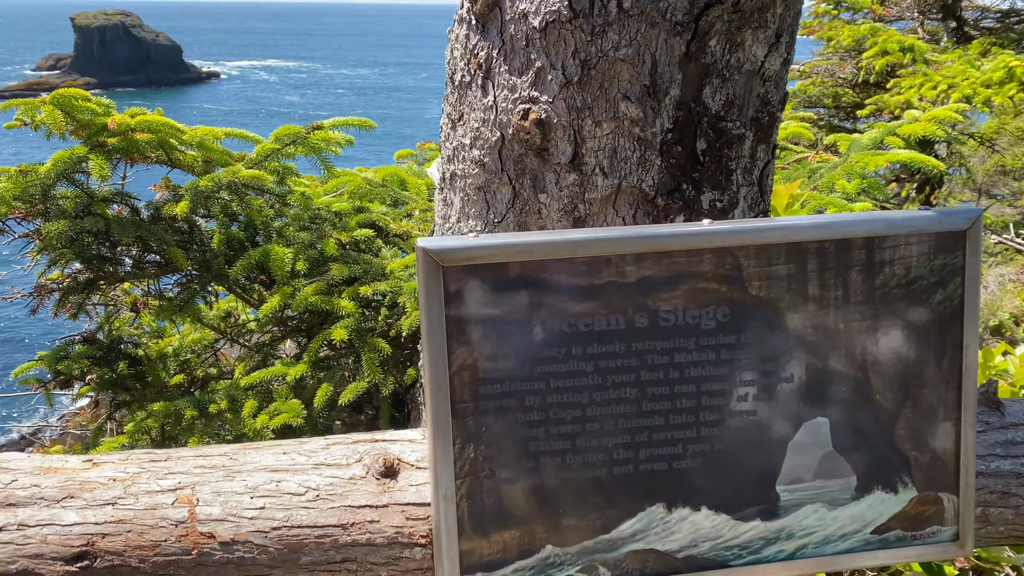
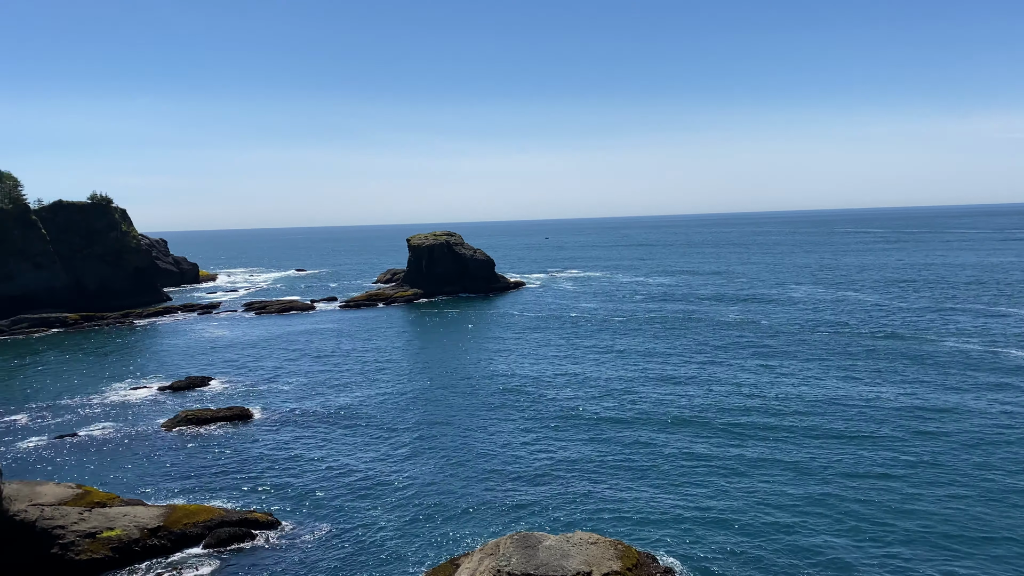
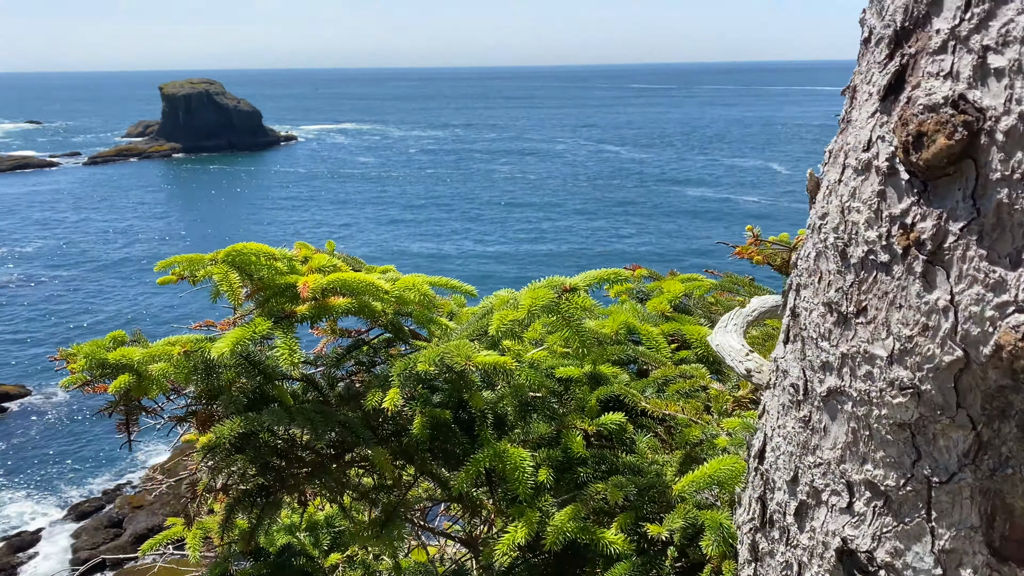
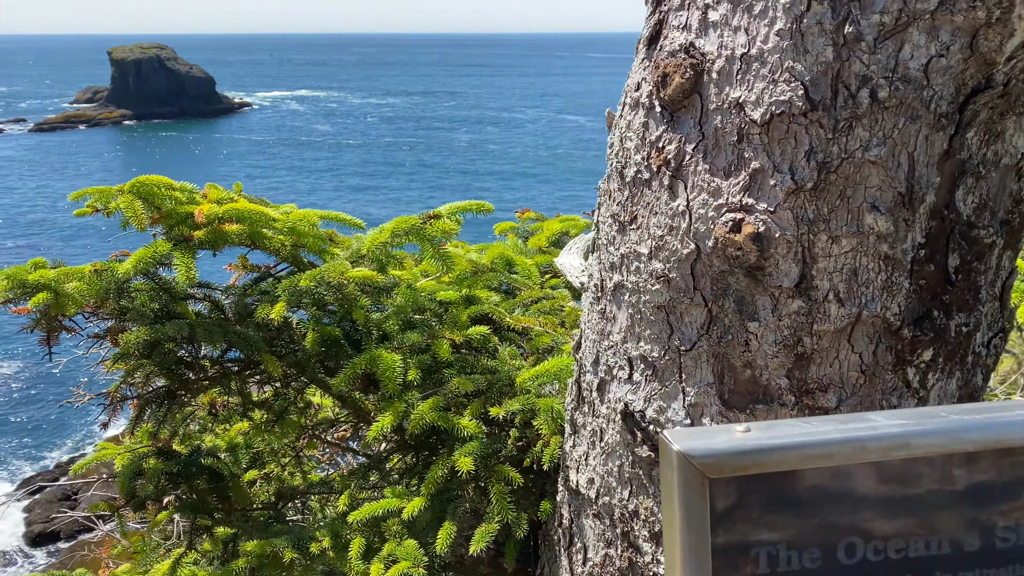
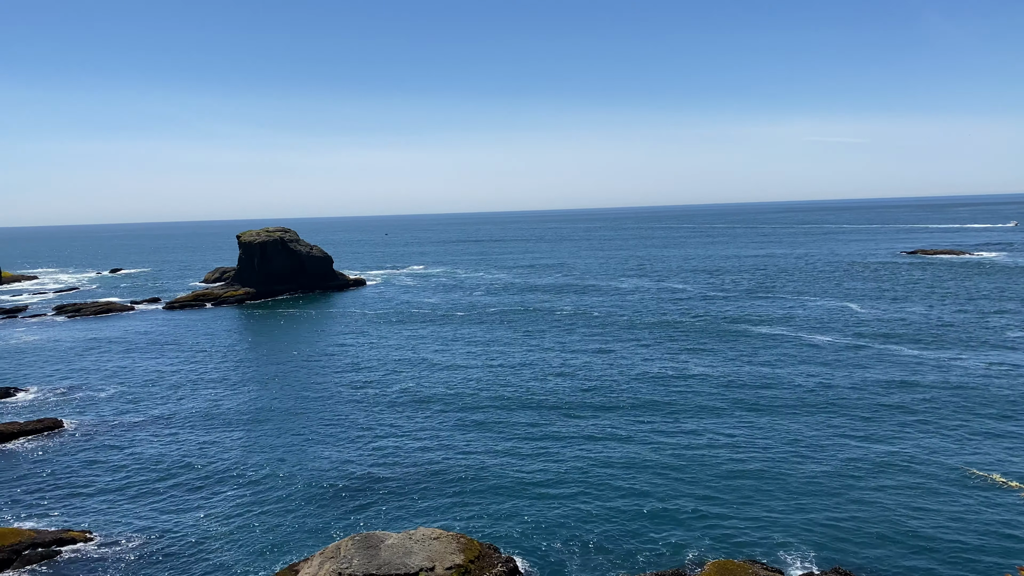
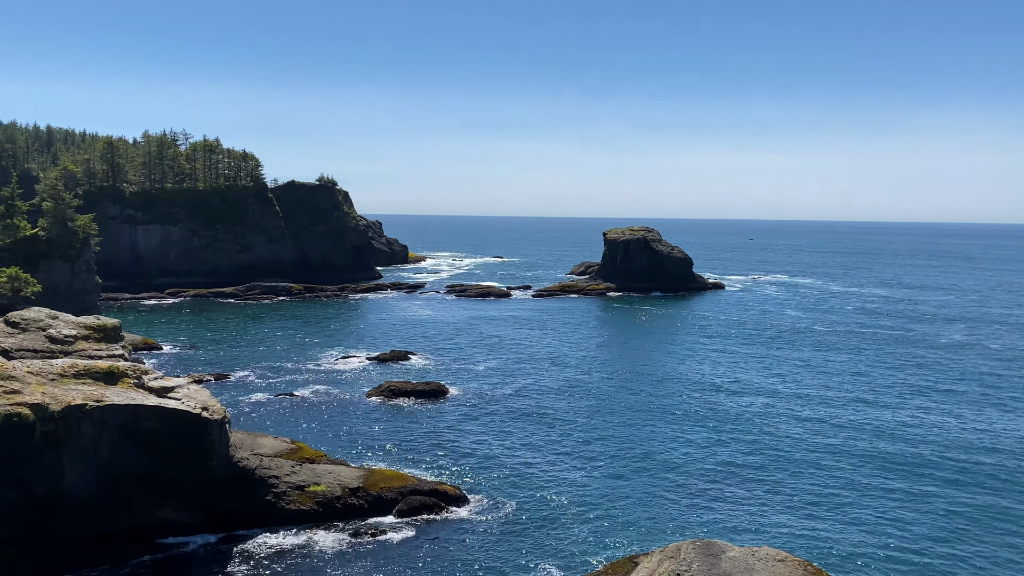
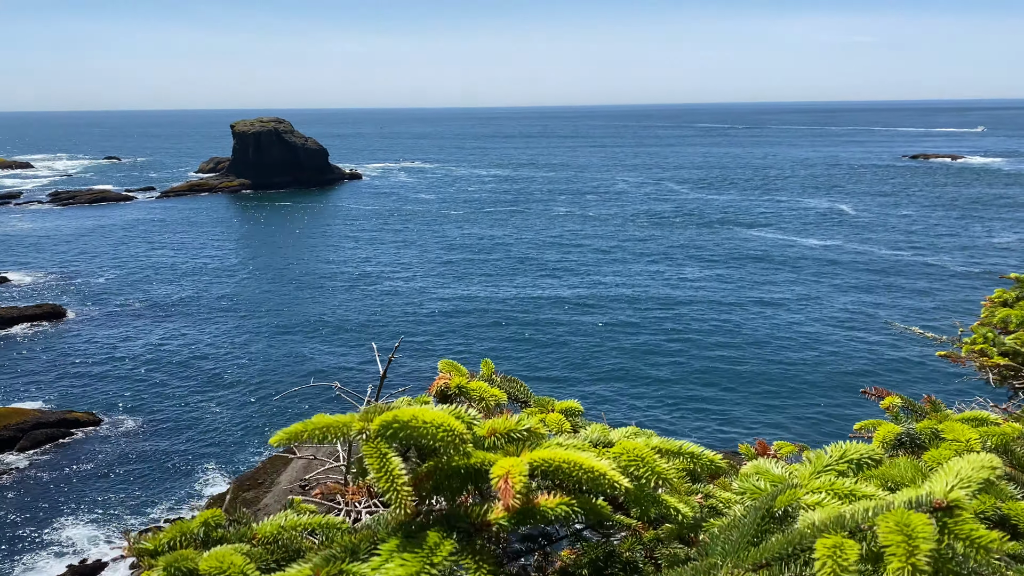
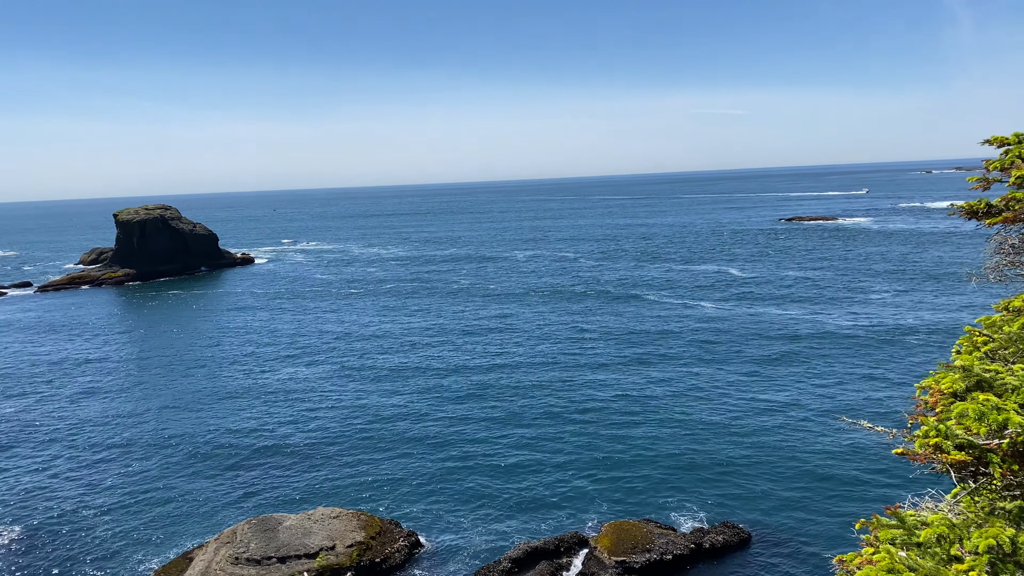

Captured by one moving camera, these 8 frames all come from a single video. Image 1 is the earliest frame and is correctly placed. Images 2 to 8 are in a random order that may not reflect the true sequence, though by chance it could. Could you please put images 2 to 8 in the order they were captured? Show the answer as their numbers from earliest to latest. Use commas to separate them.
4, 3, 7, 8, 5, 2, 6
